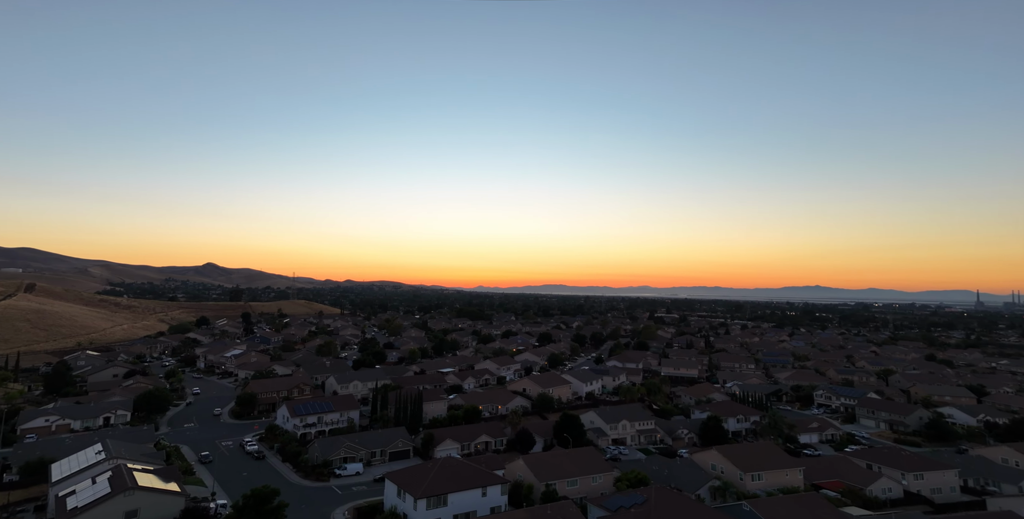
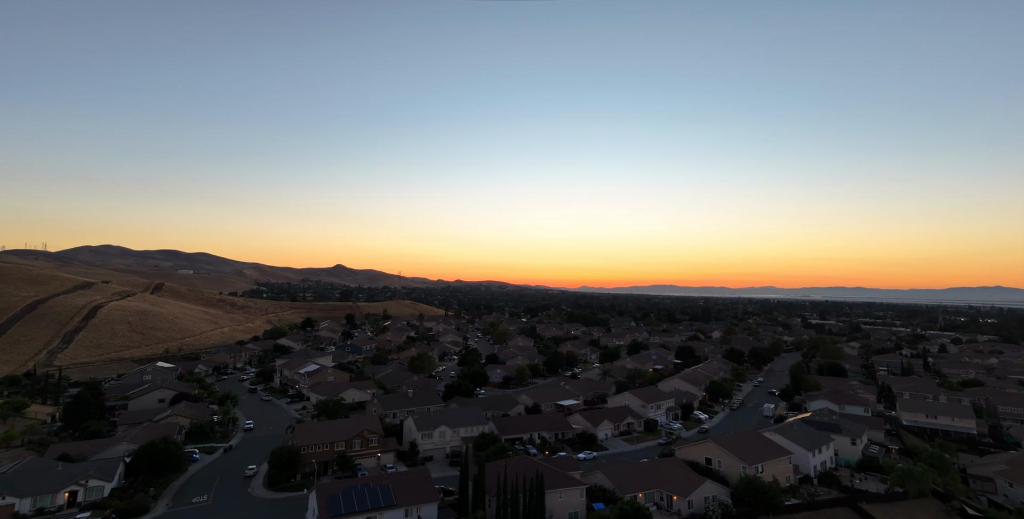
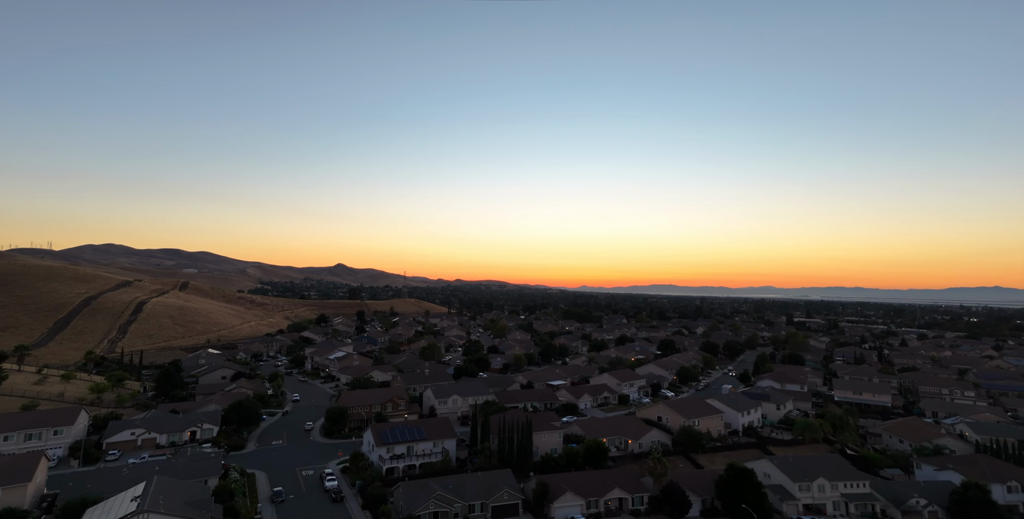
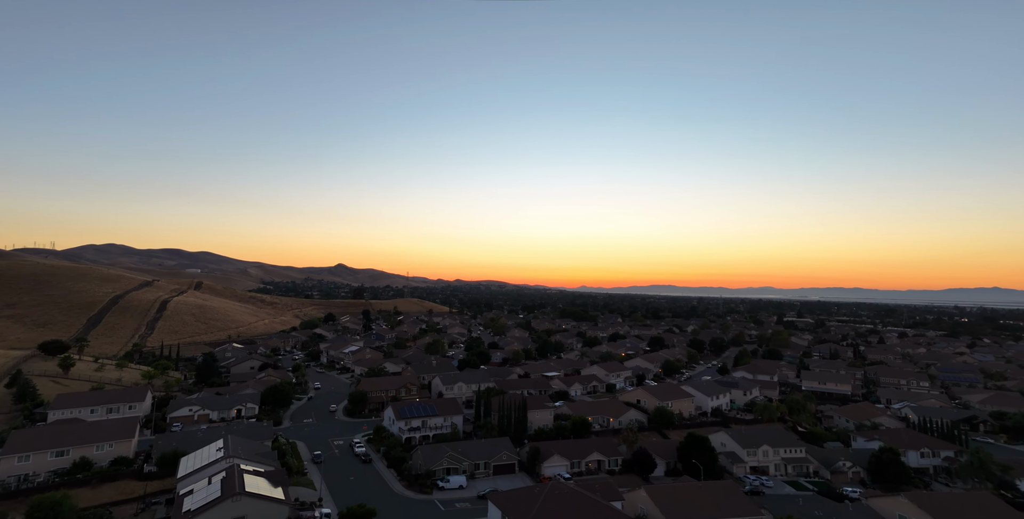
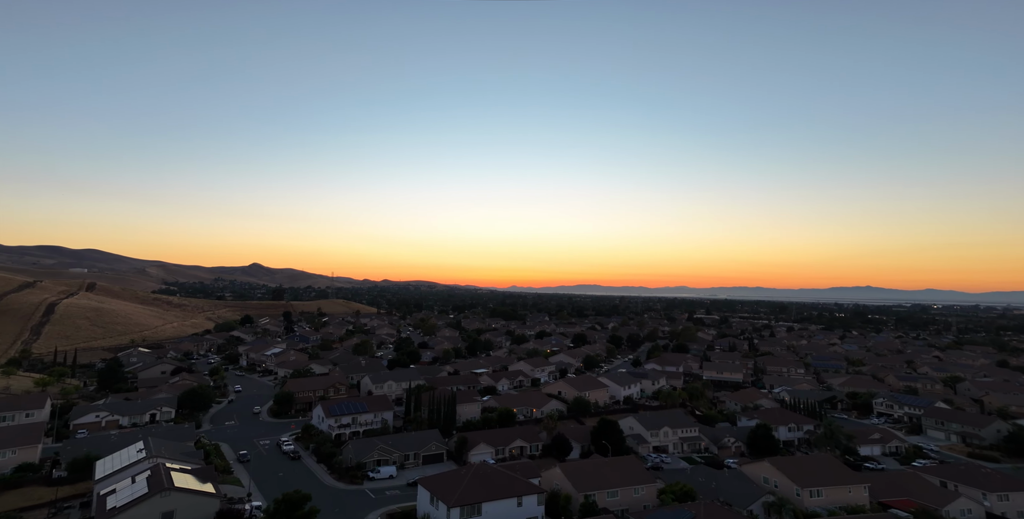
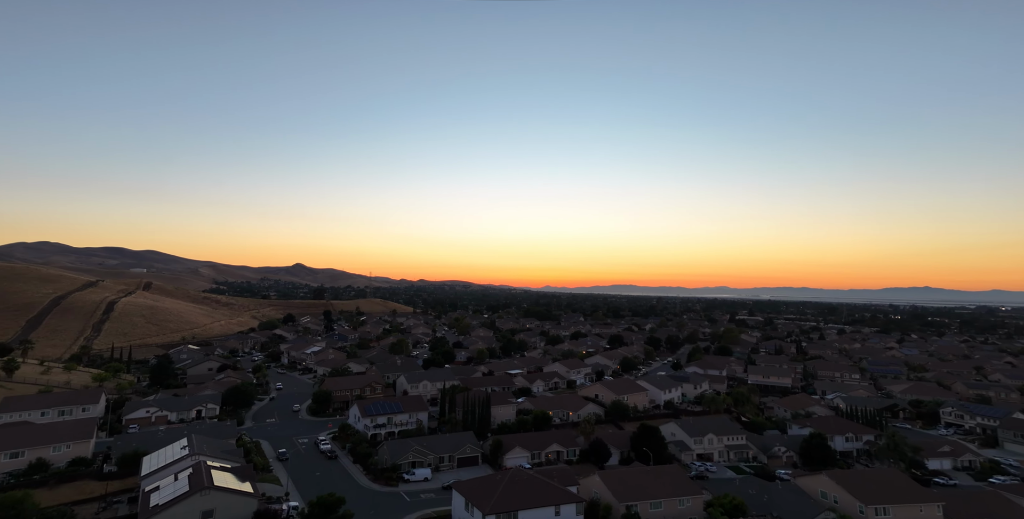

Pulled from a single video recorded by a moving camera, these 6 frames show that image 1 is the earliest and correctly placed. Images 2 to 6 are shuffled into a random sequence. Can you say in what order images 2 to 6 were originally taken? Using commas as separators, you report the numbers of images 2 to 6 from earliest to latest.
5, 6, 4, 3, 2
